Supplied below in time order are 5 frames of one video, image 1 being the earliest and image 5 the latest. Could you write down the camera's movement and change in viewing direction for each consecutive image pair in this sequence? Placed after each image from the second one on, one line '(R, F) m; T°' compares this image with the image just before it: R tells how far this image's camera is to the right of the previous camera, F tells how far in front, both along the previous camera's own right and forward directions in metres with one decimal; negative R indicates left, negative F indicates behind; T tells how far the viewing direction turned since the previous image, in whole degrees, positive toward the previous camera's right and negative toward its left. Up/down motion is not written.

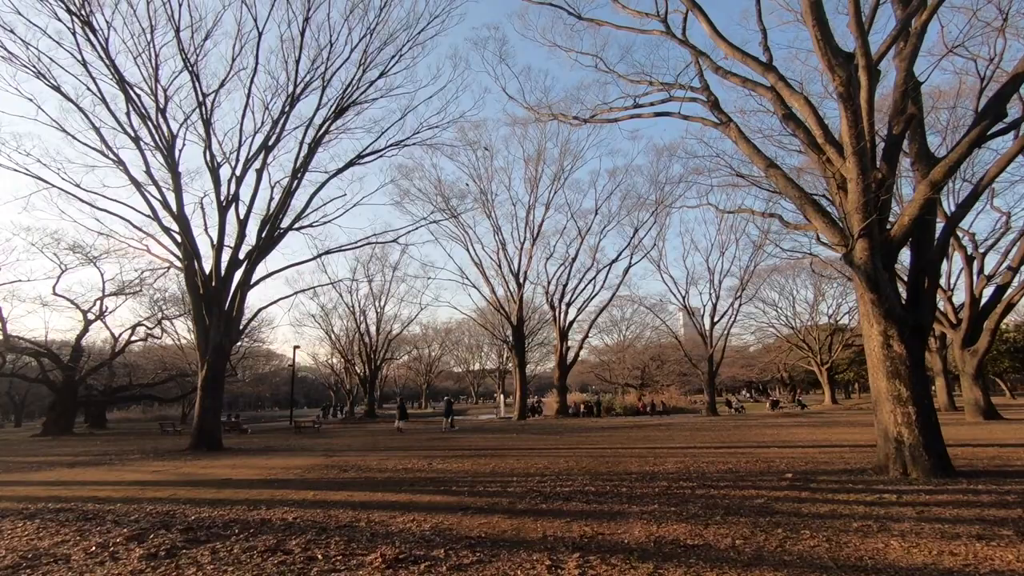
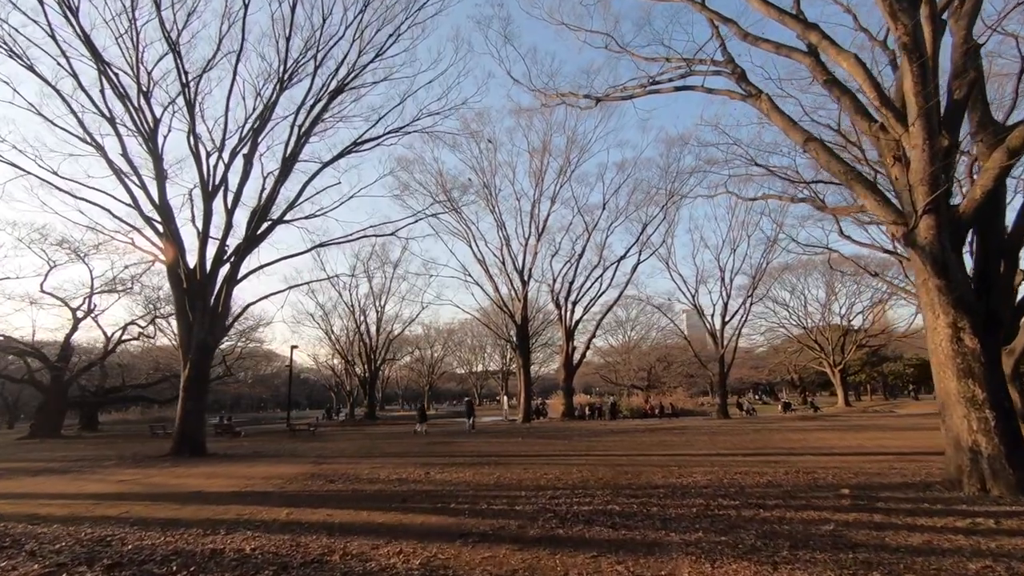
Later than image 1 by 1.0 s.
(-0.1, +1.3) m; 0°
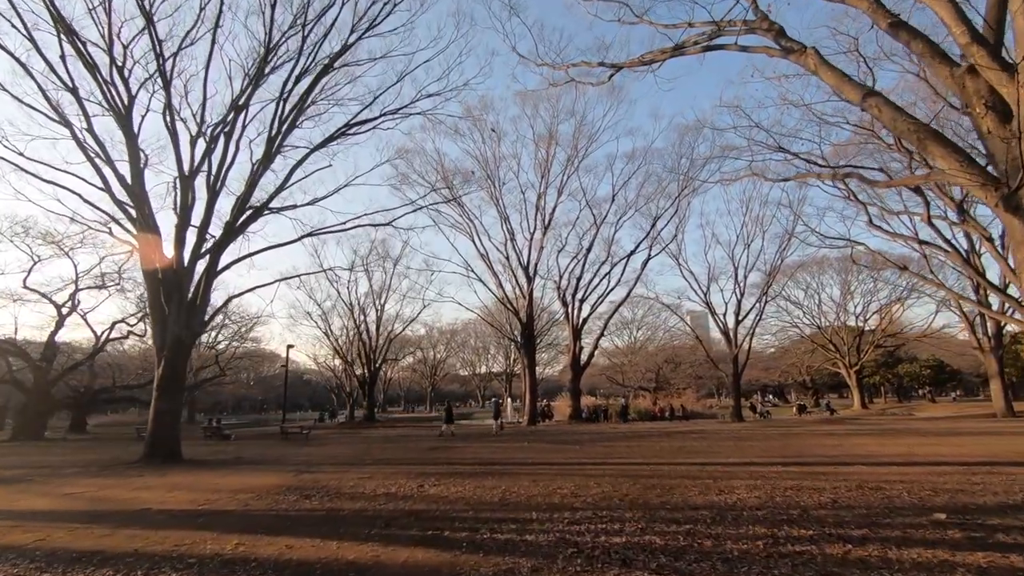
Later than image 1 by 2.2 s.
(-0.1, +1.5) m; 0°
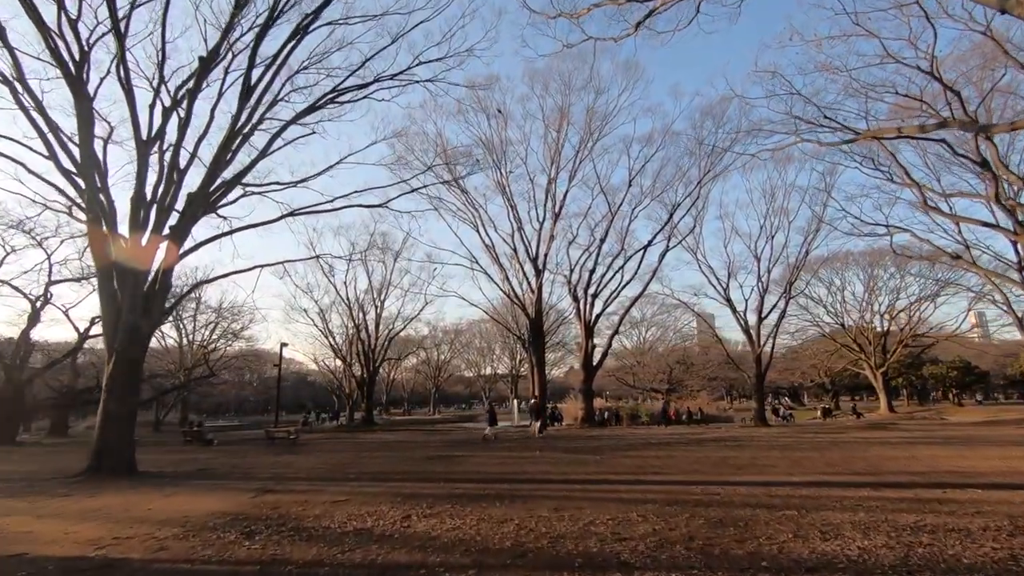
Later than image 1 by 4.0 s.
(-0.1, +2.3) m; 0°
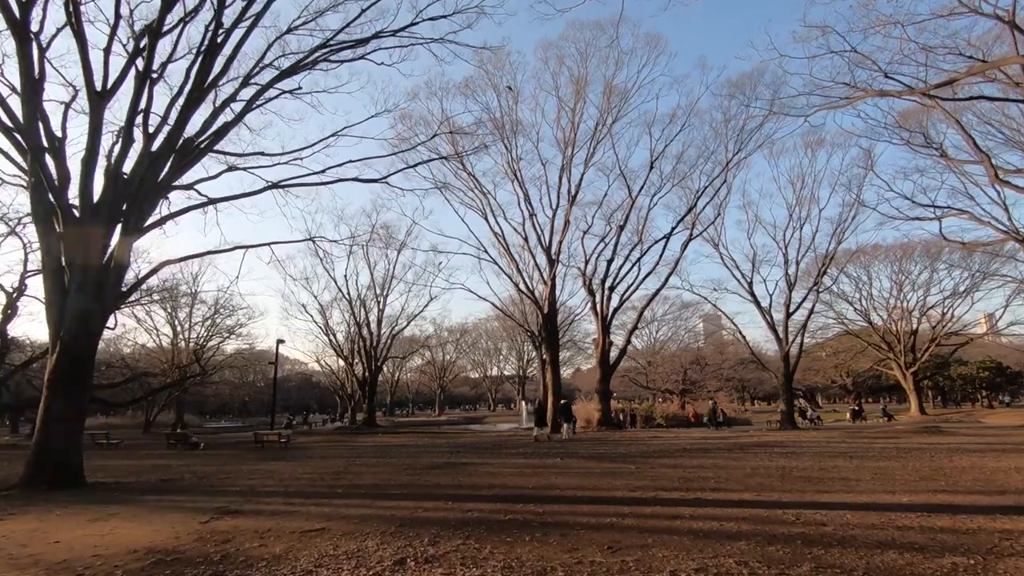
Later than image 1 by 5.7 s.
(-0.2, +2.1) m; 0°
